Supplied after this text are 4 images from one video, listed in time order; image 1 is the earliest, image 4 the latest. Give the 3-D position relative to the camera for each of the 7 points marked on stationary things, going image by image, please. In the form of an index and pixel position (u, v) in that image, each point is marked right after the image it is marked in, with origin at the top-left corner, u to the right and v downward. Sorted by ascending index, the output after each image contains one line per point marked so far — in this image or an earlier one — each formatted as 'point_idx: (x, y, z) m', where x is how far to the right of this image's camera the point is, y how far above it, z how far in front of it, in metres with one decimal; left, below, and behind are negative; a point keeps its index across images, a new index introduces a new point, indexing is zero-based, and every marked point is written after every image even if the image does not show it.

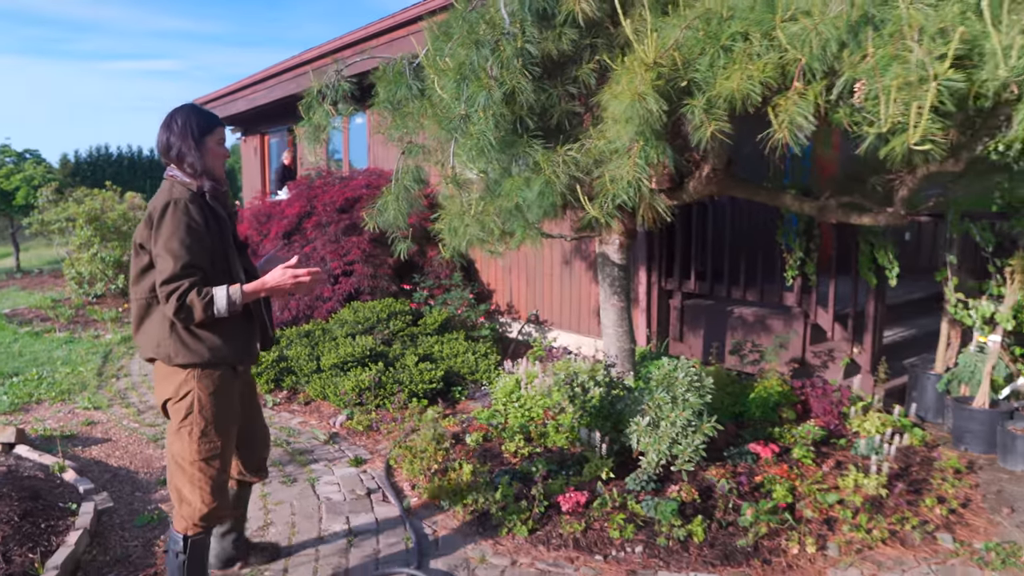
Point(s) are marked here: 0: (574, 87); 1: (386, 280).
0: (+0.3, +0.9, +3.6) m
1: (-1.2, +0.1, +7.4) m
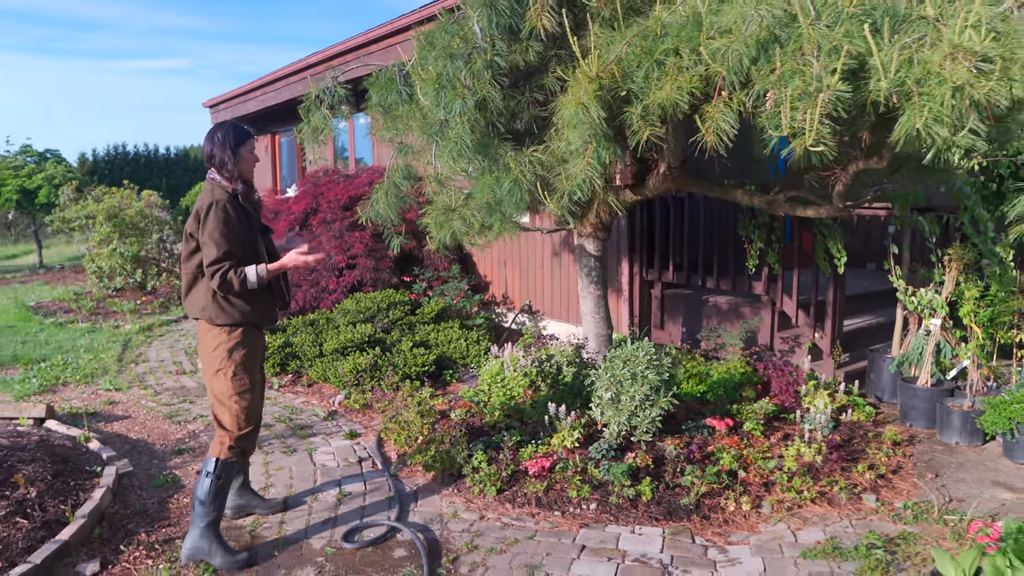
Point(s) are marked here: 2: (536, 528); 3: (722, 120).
0: (+0.2, +1.0, +4.0) m
1: (-1.2, +0.1, +7.8) m
2: (+0.1, -1.0, +3.4) m
3: (+0.8, +0.6, +2.9) m
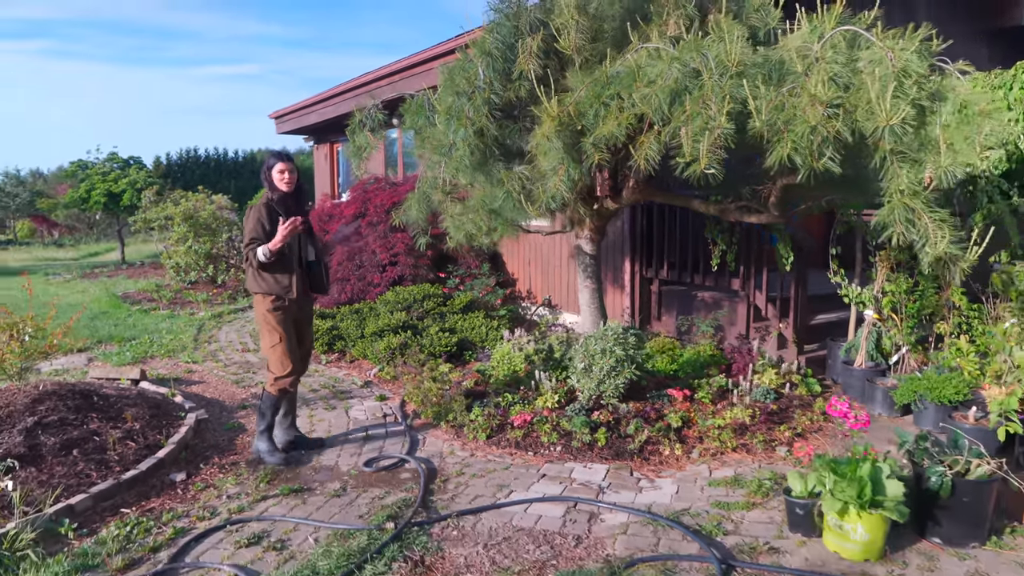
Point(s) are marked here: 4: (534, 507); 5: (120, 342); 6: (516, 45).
0: (+0.1, +1.1, +5.0) m
1: (-1.0, +0.2, +8.8) m
2: (0.0, -1.0, +4.3) m
3: (+0.7, +0.7, +3.8) m
4: (+0.1, -1.0, +3.7) m
5: (-4.0, -0.6, +7.9) m
6: (0.0, +1.5, +4.7) m
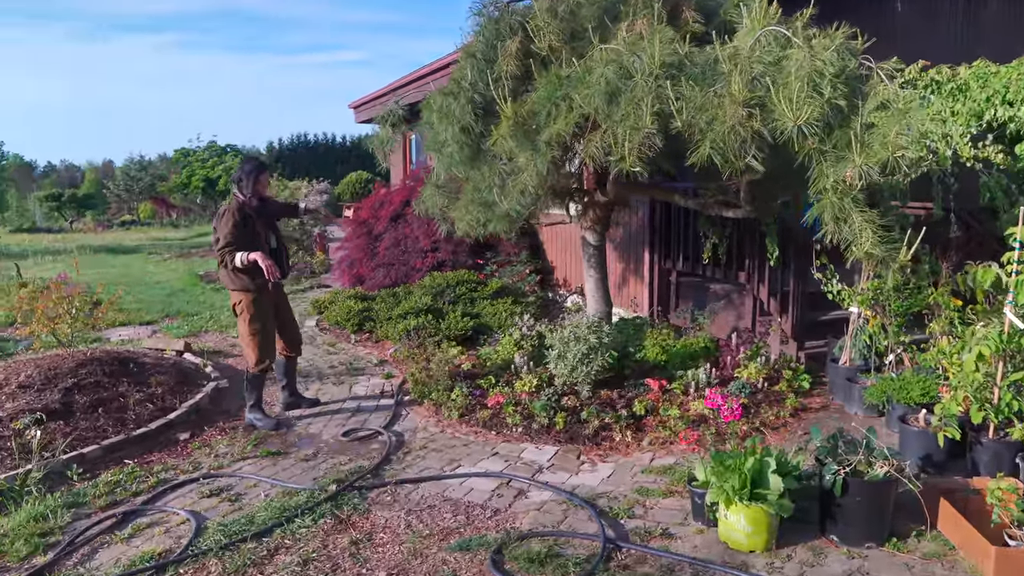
0: (0.0, +1.1, +5.2) m
1: (-0.6, +0.4, +9.2) m
2: (-0.2, -0.9, +4.6) m
3: (+0.4, +0.7, +4.0) m
4: (-0.2, -1.0, +4.0) m
5: (-3.7, -0.3, +8.7) m
6: (-0.1, +1.6, +5.0) m
